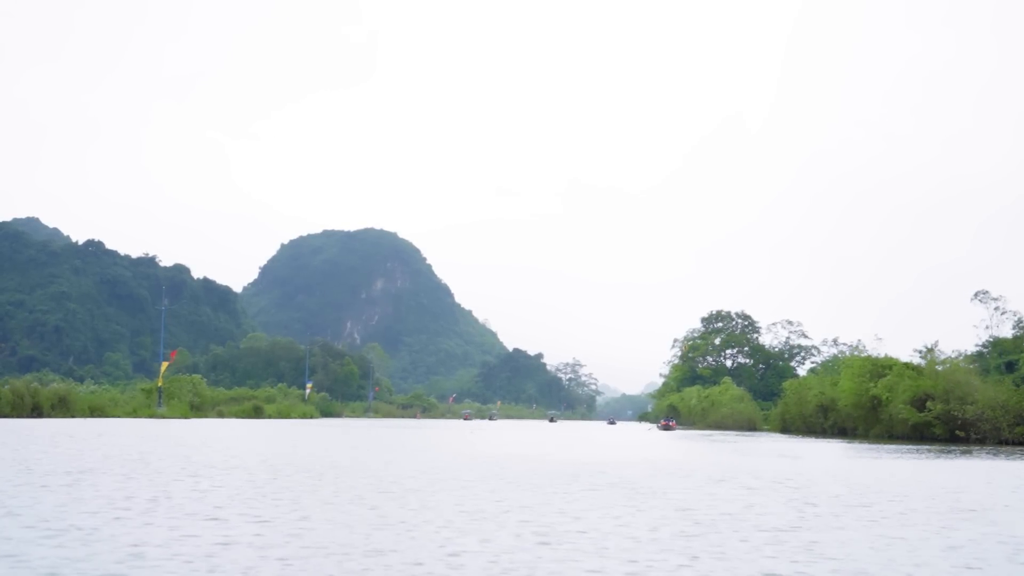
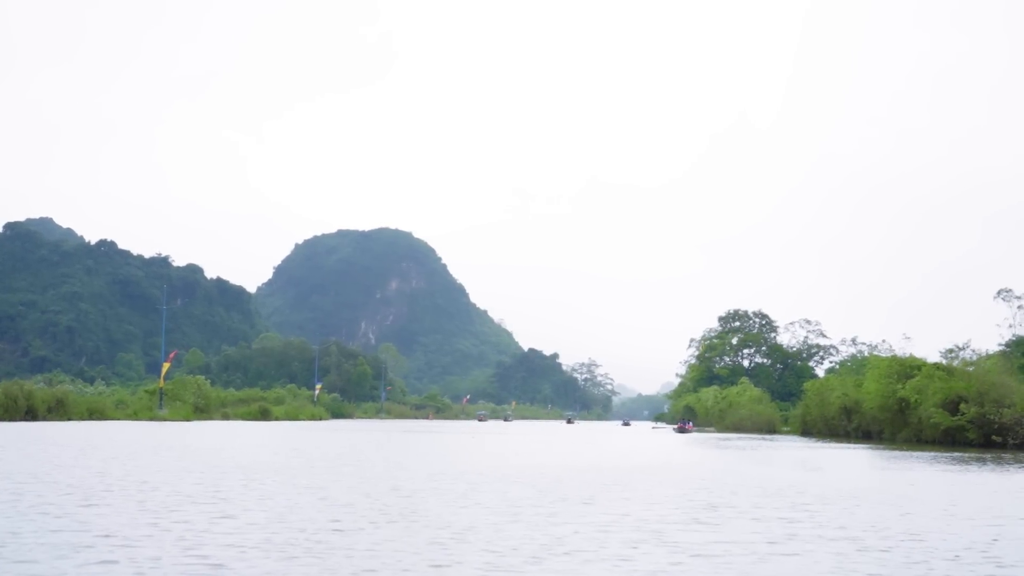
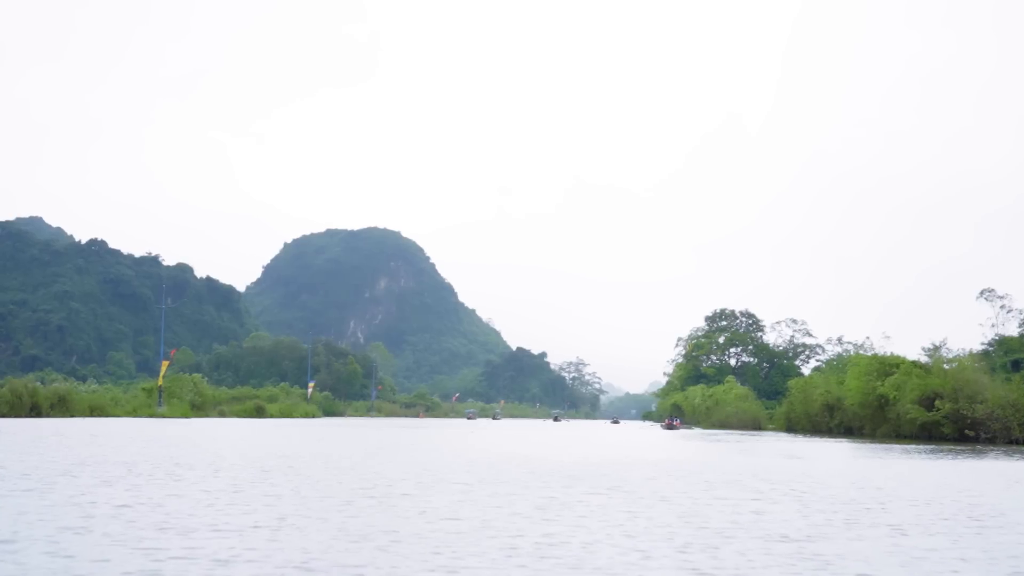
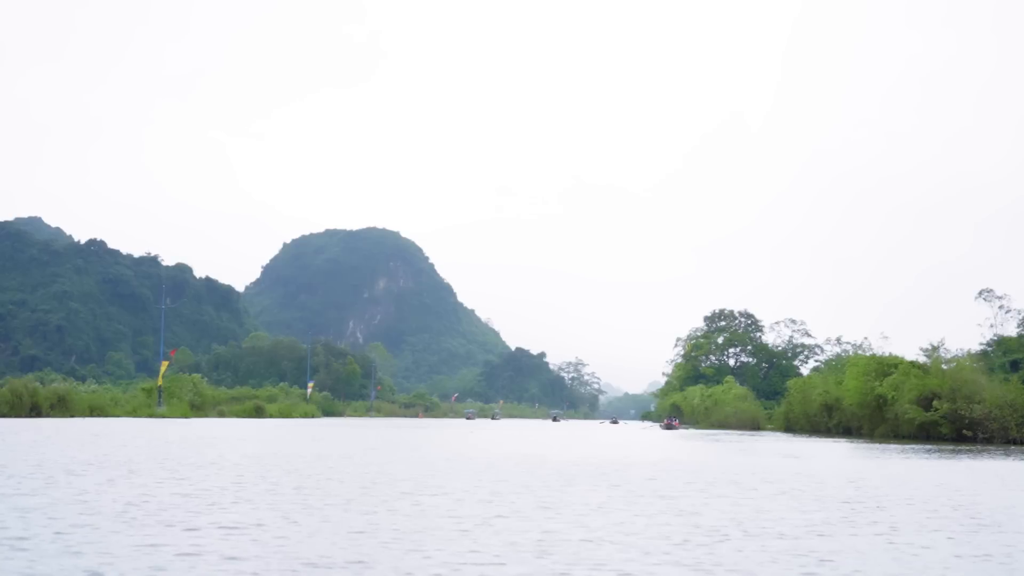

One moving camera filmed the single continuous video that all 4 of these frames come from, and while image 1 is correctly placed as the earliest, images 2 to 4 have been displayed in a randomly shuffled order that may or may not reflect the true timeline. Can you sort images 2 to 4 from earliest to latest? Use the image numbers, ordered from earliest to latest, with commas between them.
4, 3, 2
